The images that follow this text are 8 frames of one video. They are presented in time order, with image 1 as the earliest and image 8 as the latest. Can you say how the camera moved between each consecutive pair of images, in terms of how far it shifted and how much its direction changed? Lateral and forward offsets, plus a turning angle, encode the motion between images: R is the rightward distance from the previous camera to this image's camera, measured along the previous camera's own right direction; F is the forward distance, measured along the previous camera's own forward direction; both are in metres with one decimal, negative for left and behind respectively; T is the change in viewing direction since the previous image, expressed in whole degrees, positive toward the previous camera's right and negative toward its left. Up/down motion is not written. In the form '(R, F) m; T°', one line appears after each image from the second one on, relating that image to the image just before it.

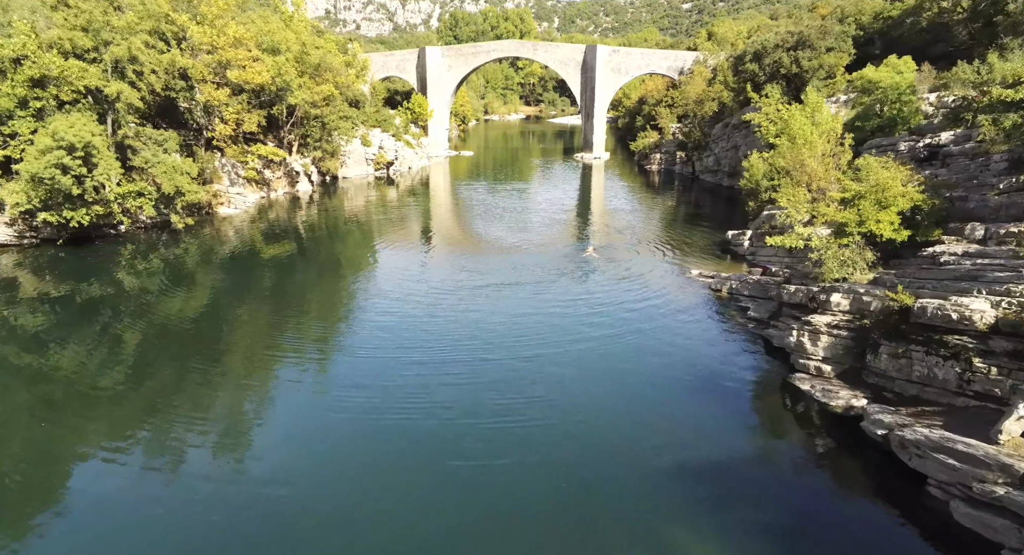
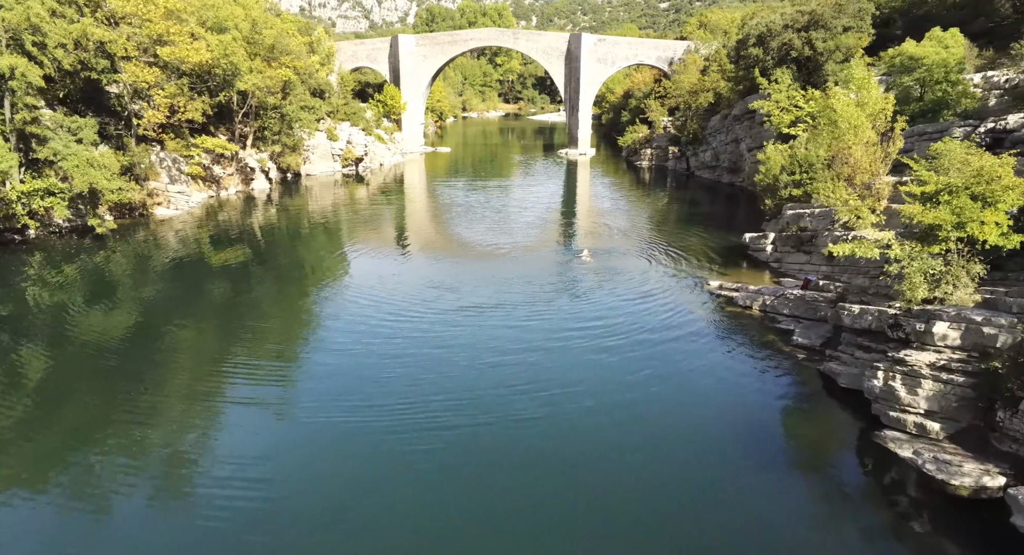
(-0.1, +4.4) m; +2°
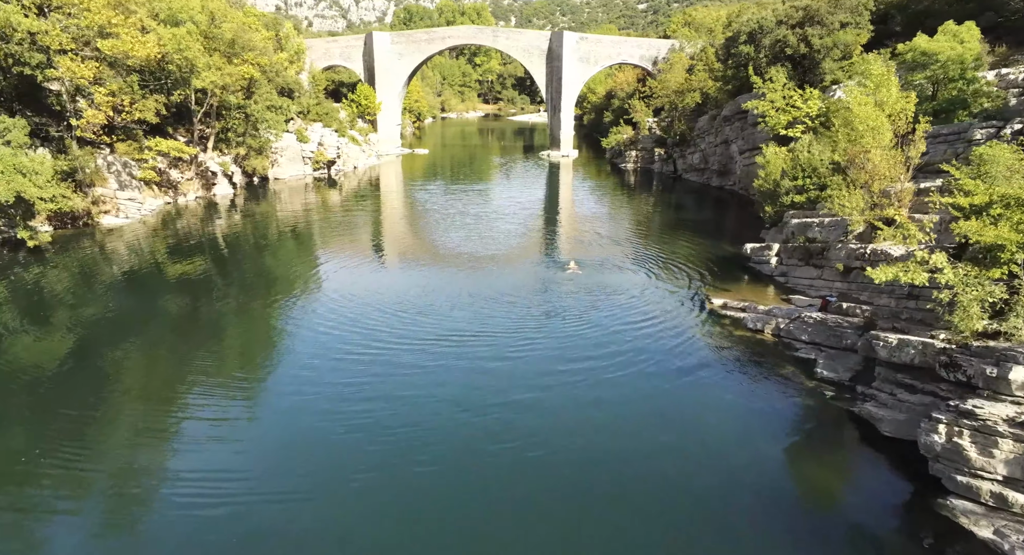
(0.0, +2.2) m; +2°
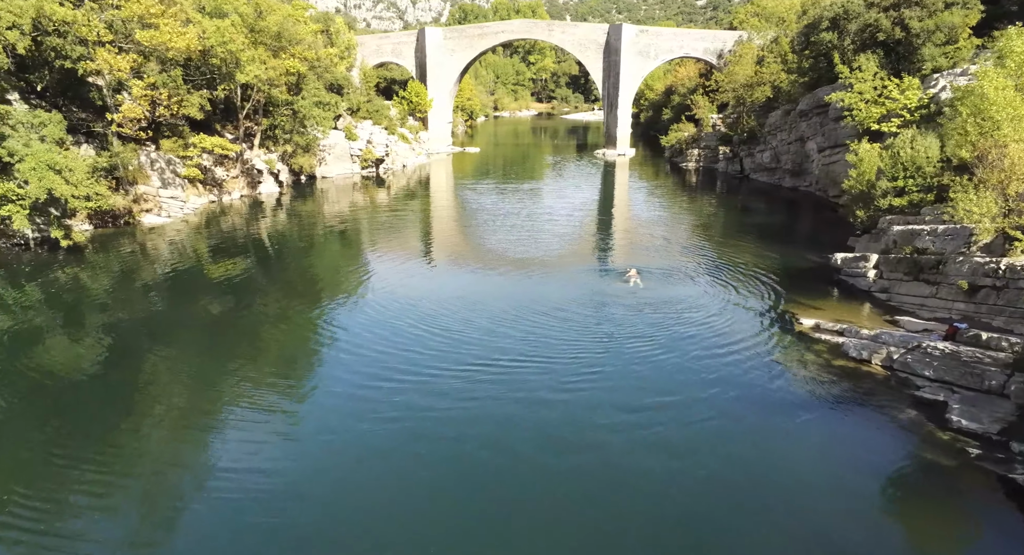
(-0.1, +2.3) m; -5°
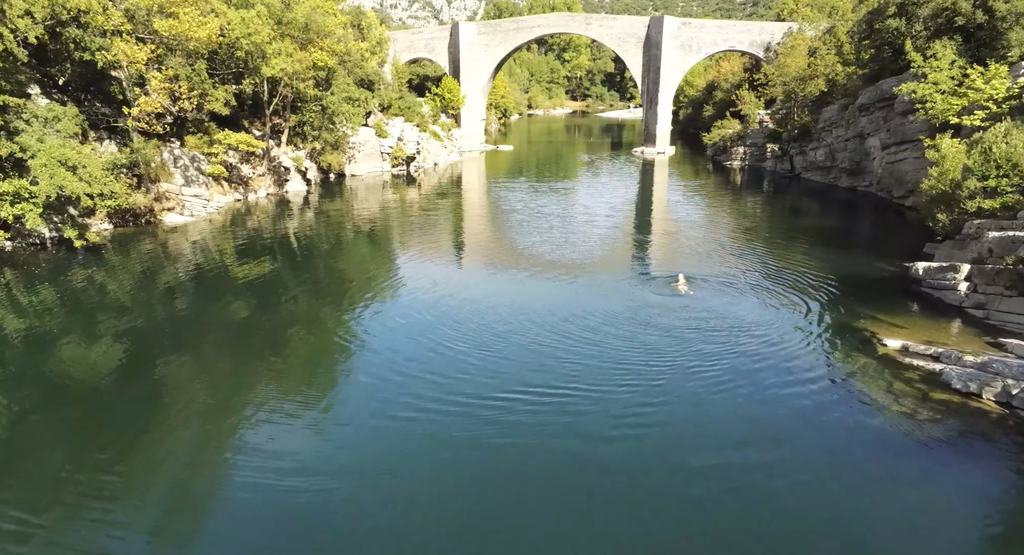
(-0.2, +1.8) m; -3°
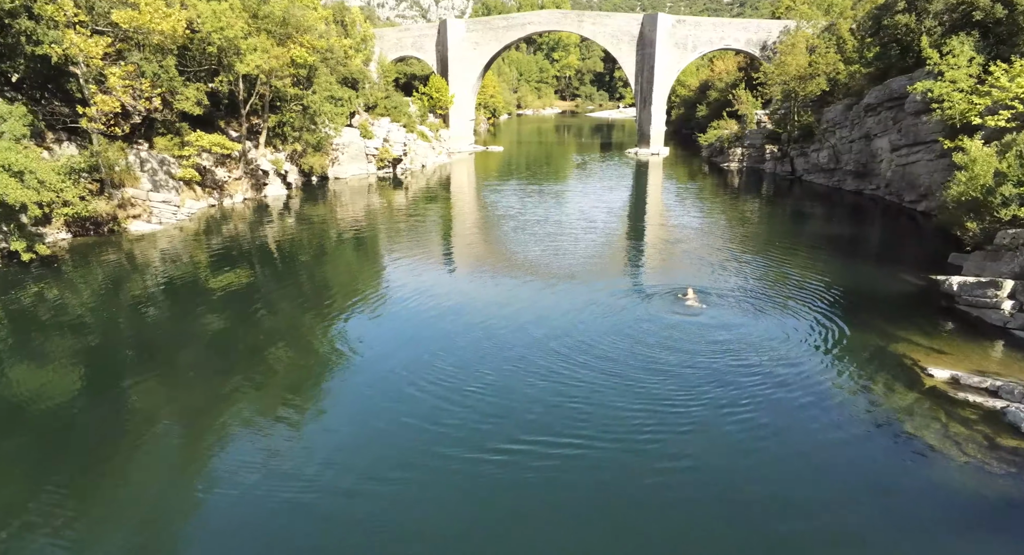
(-0.2, +1.8) m; +1°
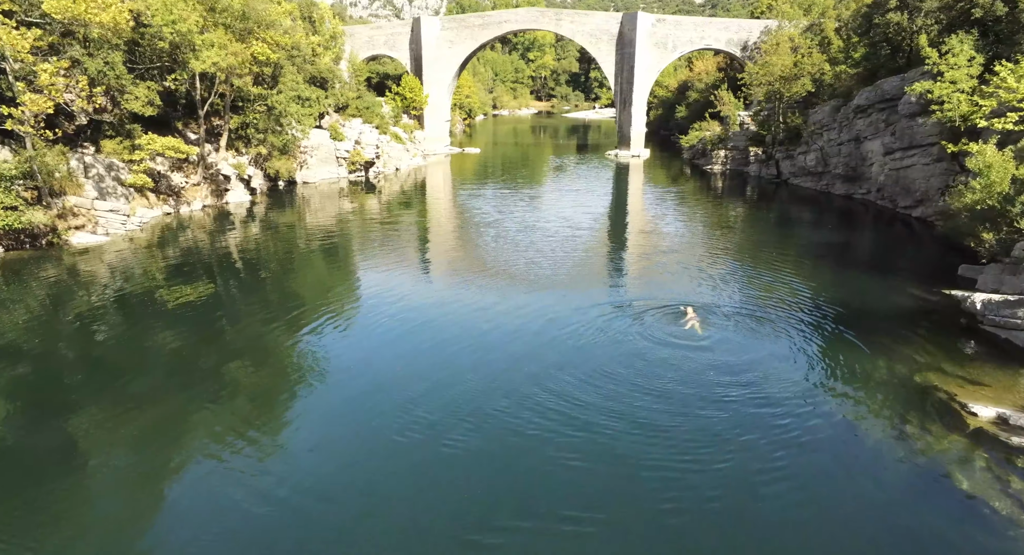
(-0.2, +1.8) m; +2°
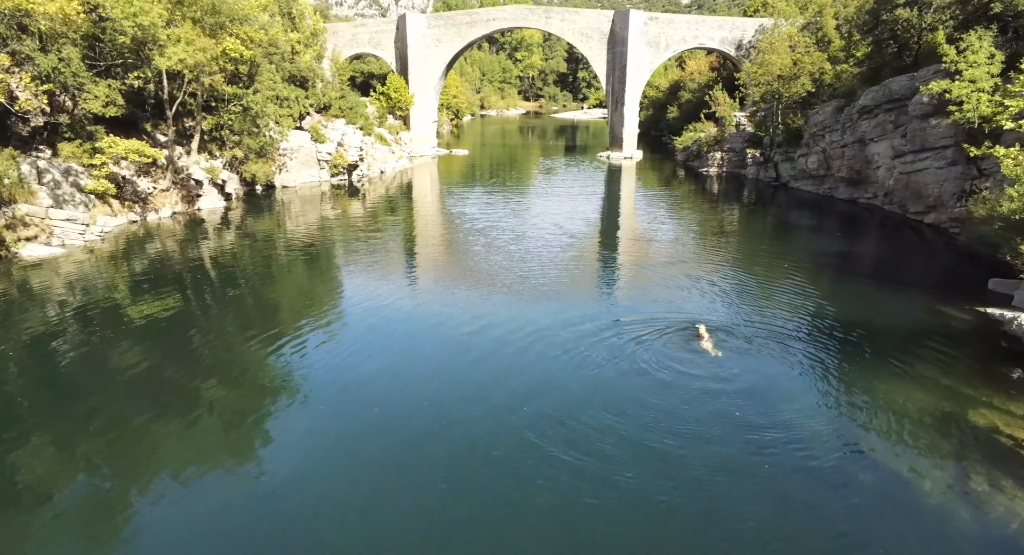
(-0.2, +1.7) m; +1°
